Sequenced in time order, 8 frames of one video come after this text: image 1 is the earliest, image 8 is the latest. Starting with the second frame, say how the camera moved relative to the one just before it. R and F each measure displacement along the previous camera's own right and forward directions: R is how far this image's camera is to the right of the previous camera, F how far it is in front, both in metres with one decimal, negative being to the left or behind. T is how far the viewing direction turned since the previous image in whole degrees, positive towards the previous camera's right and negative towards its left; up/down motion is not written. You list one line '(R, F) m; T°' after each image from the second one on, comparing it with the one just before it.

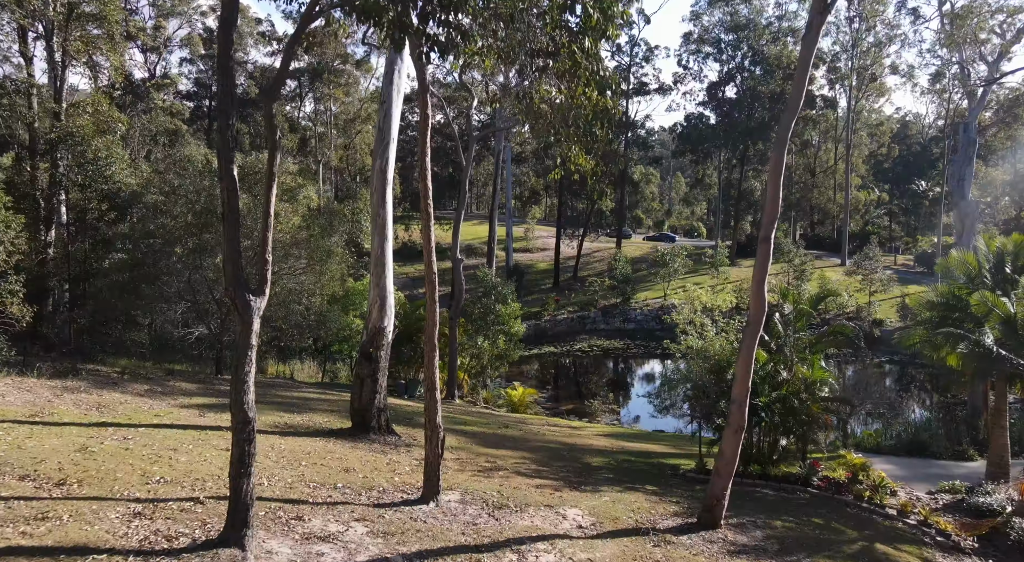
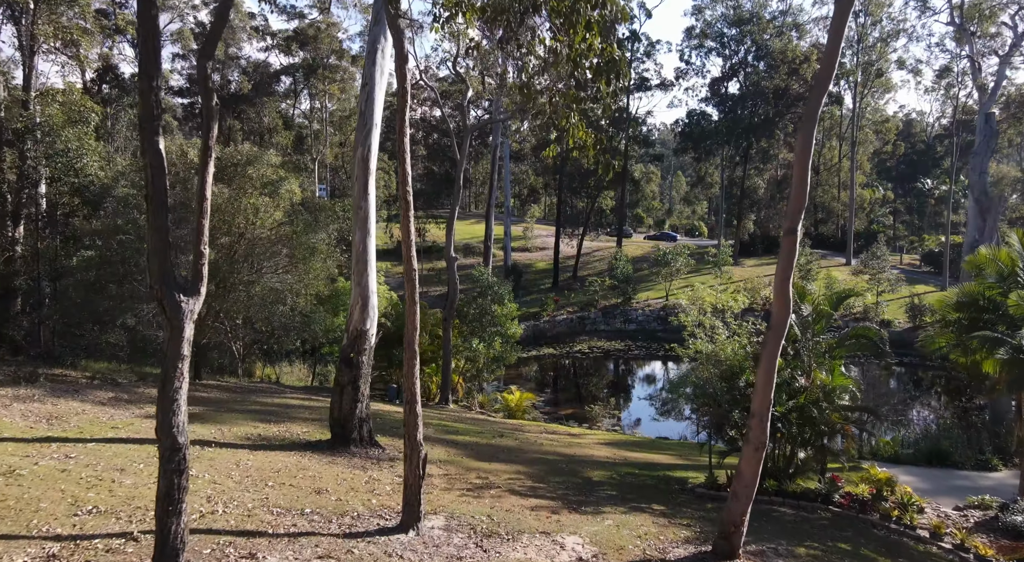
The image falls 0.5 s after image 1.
(+0.1, +1.0) m; 0°
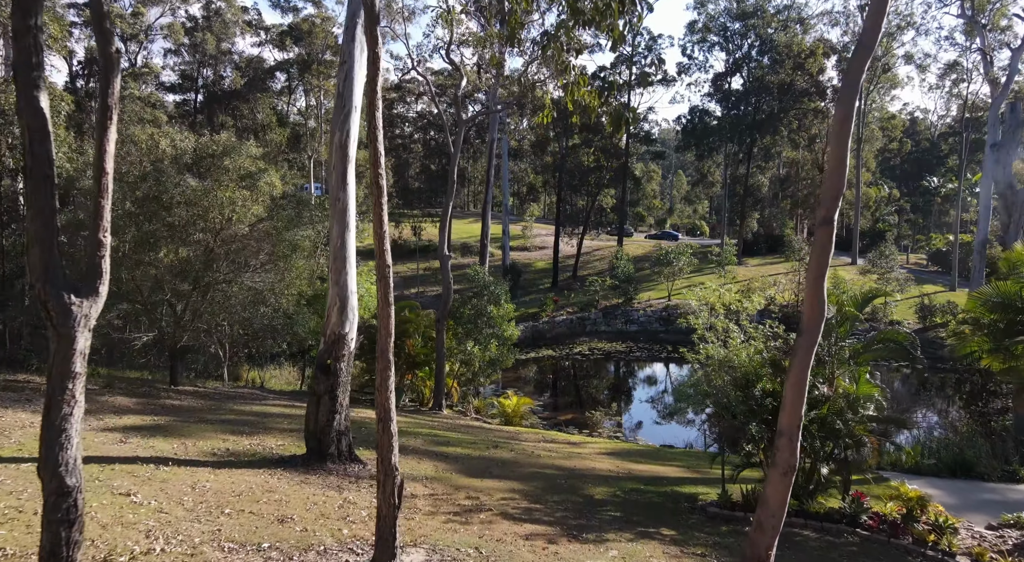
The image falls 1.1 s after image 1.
(+0.1, +1.1) m; 0°
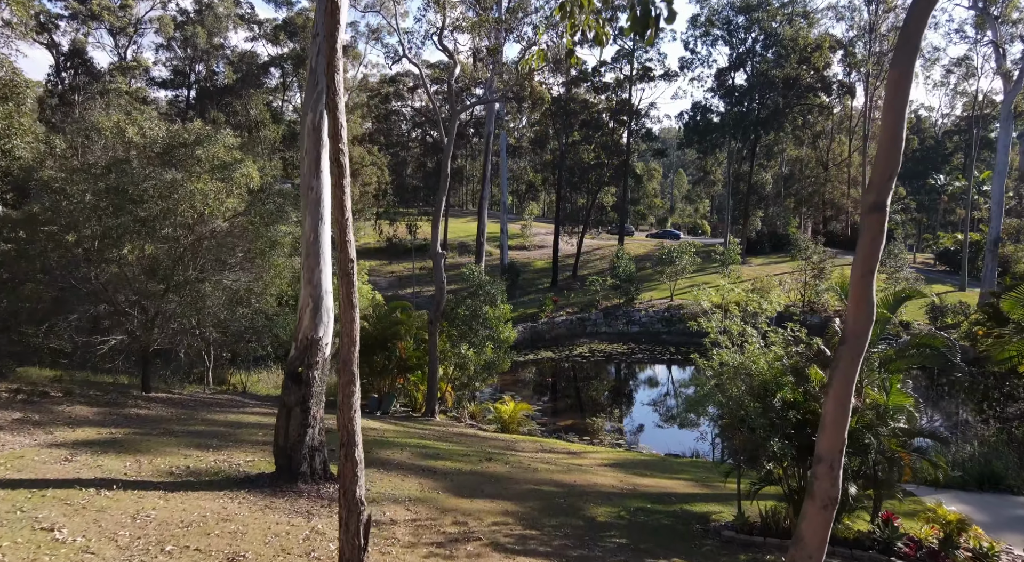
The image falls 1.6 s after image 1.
(+0.1, +1.1) m; 0°
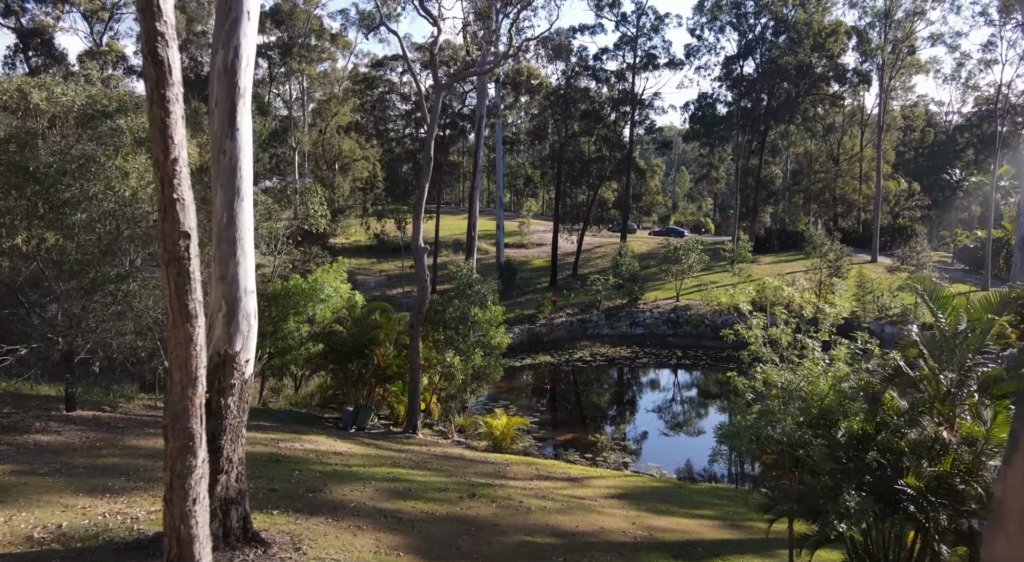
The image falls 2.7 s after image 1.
(+0.1, +2.4) m; 0°
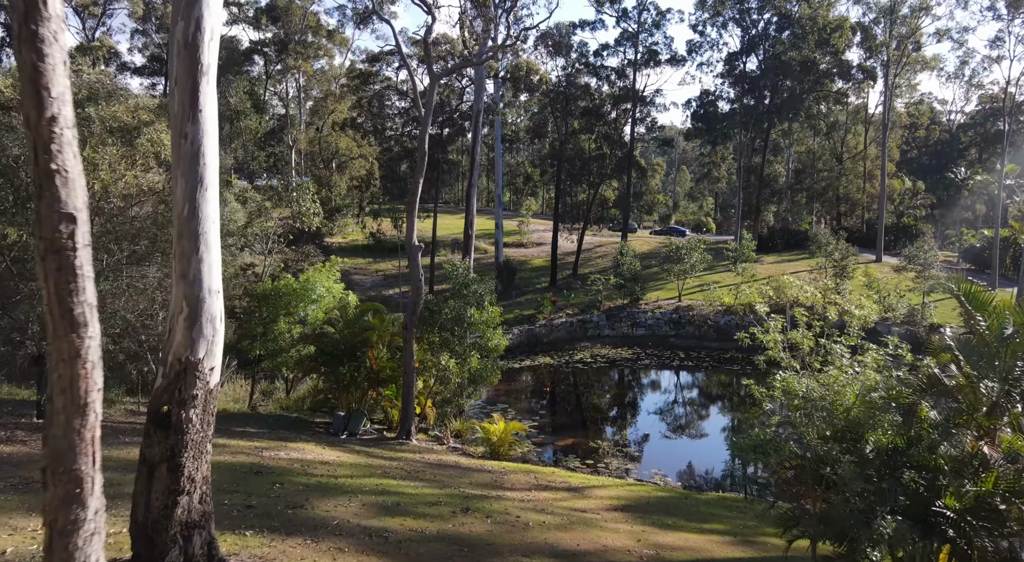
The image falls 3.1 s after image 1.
(0.0, +0.7) m; 0°
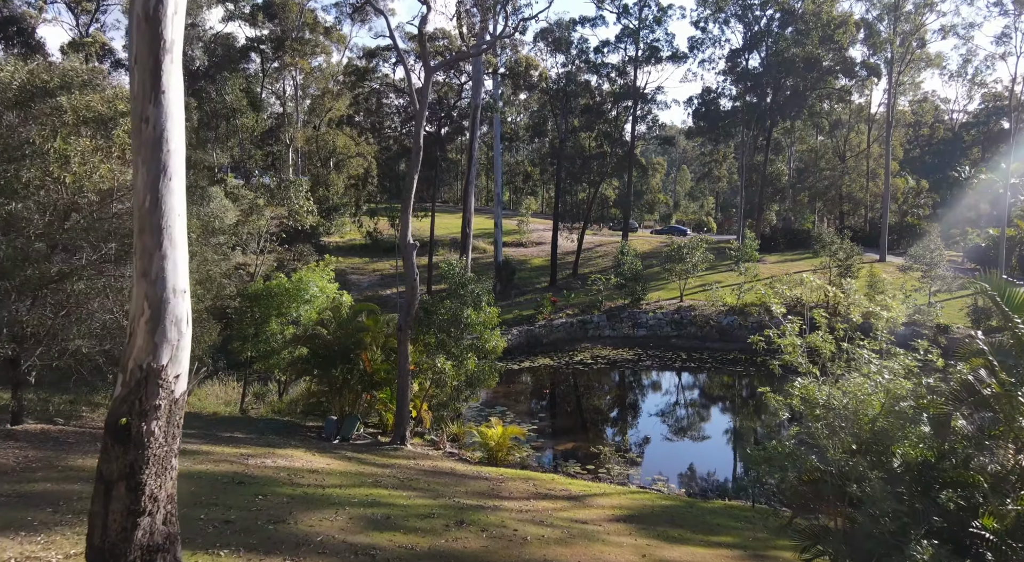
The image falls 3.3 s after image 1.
(0.0, +0.6) m; 0°
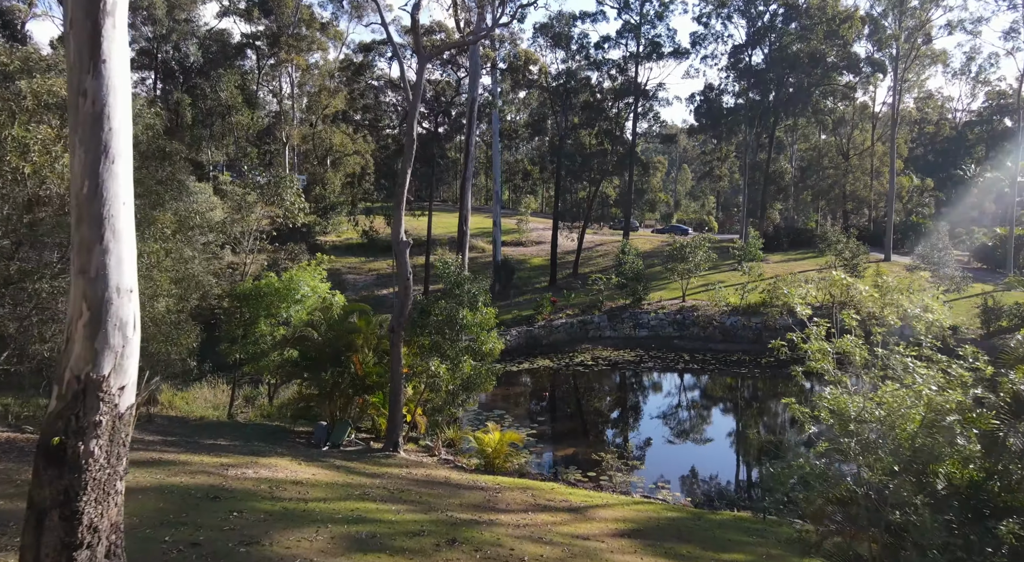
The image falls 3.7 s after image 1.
(0.0, +0.7) m; 0°
